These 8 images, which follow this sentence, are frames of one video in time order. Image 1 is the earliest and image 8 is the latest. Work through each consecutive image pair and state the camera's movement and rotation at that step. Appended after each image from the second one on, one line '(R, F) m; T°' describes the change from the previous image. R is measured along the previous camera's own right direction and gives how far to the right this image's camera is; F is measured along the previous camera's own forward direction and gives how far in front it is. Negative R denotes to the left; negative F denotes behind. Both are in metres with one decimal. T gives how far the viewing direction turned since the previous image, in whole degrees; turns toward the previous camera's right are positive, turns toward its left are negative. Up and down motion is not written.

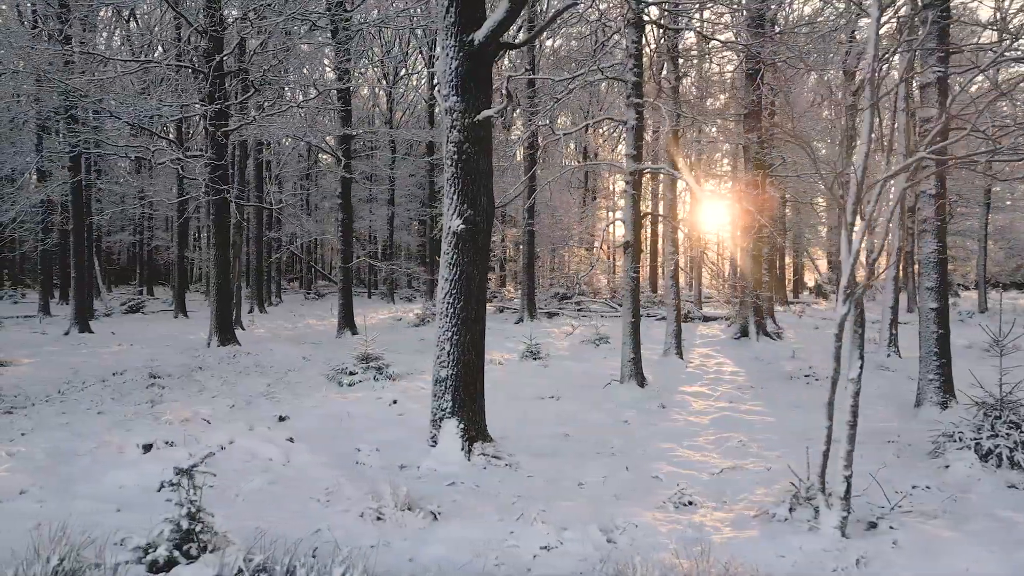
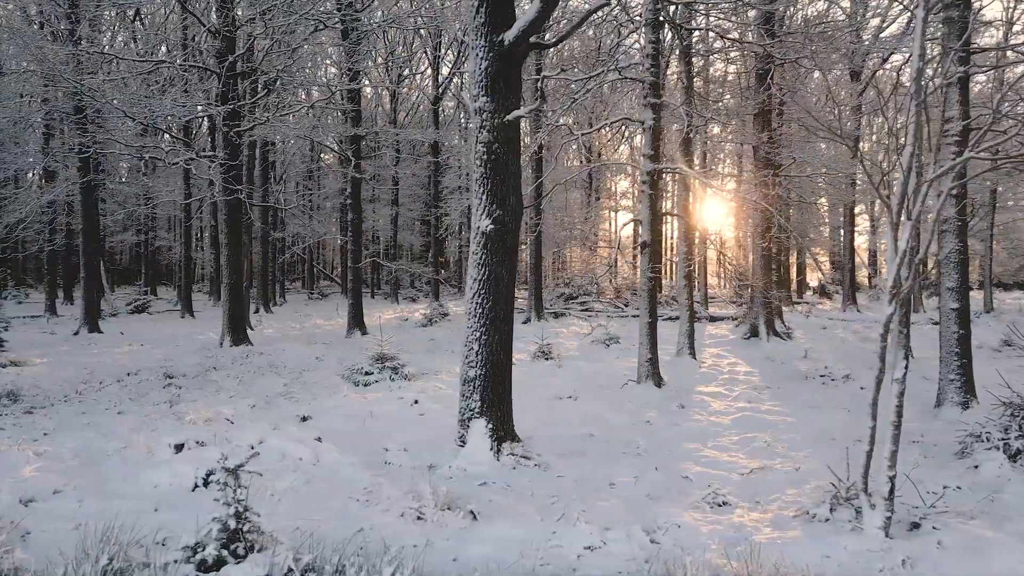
(-0.2, 0.0) m; 0°
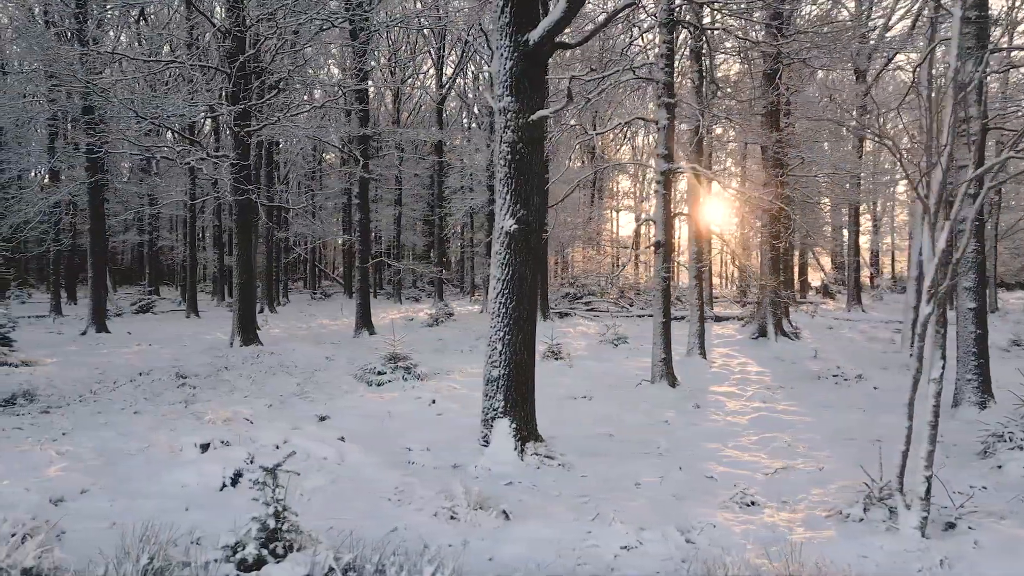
(-0.2, 0.0) m; 0°
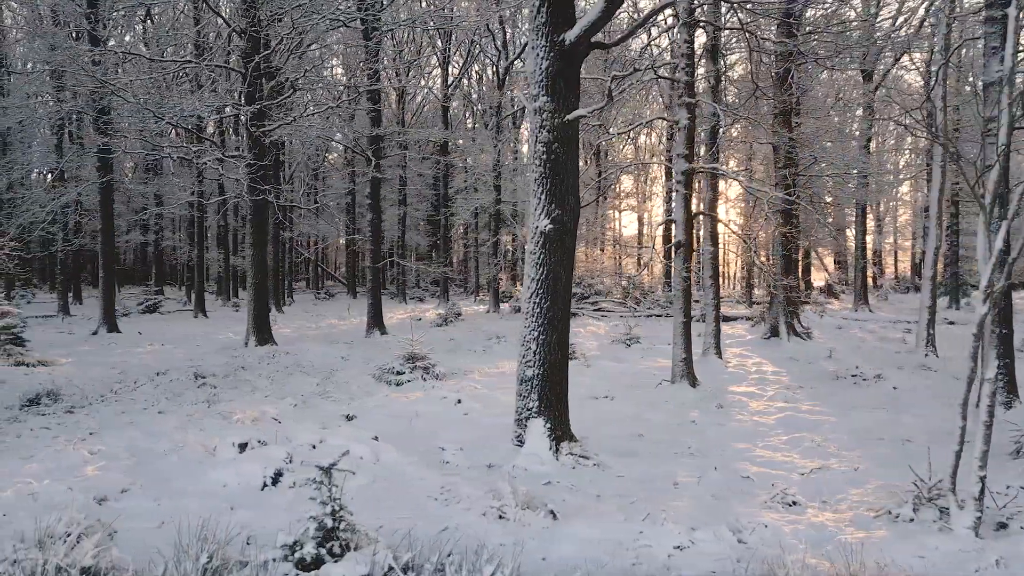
(-0.3, 0.0) m; 0°
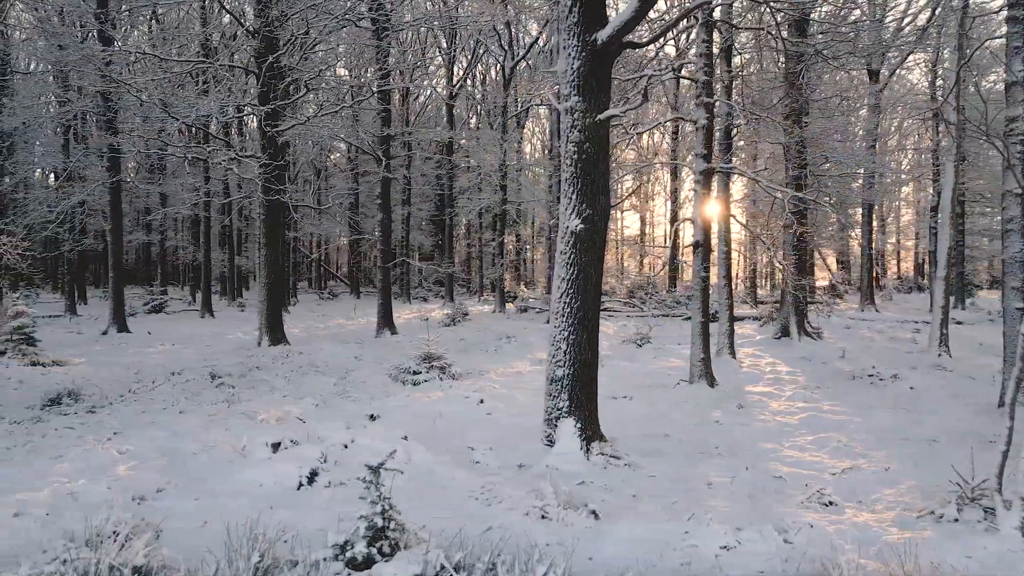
(-0.3, 0.0) m; 0°
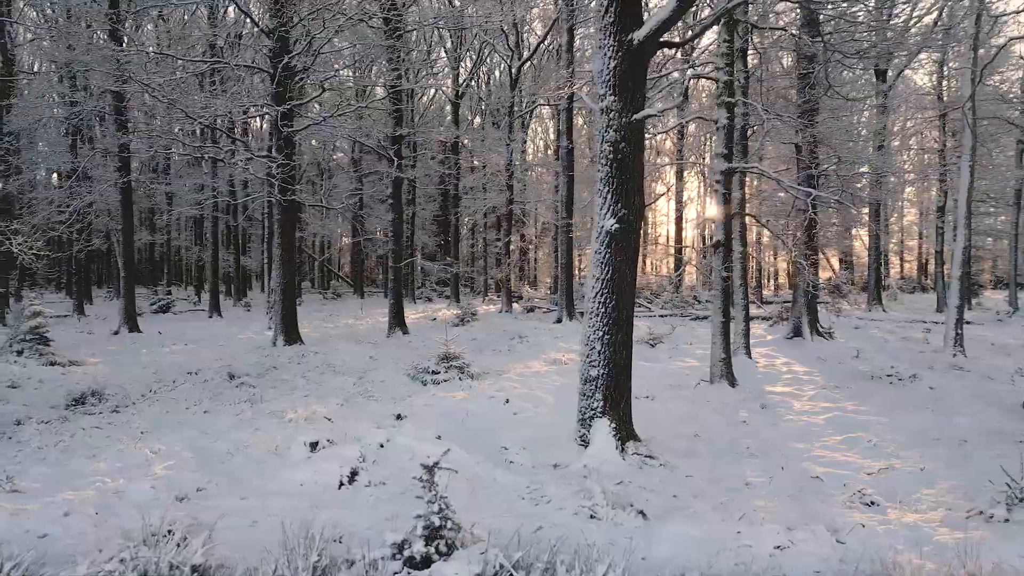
(-0.3, 0.0) m; 0°
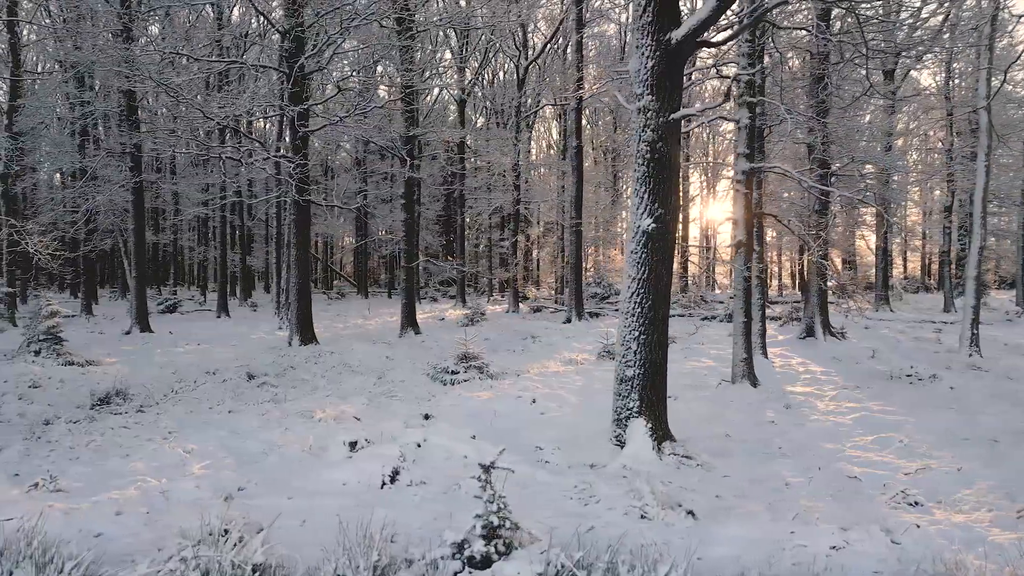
(-0.3, 0.0) m; 0°
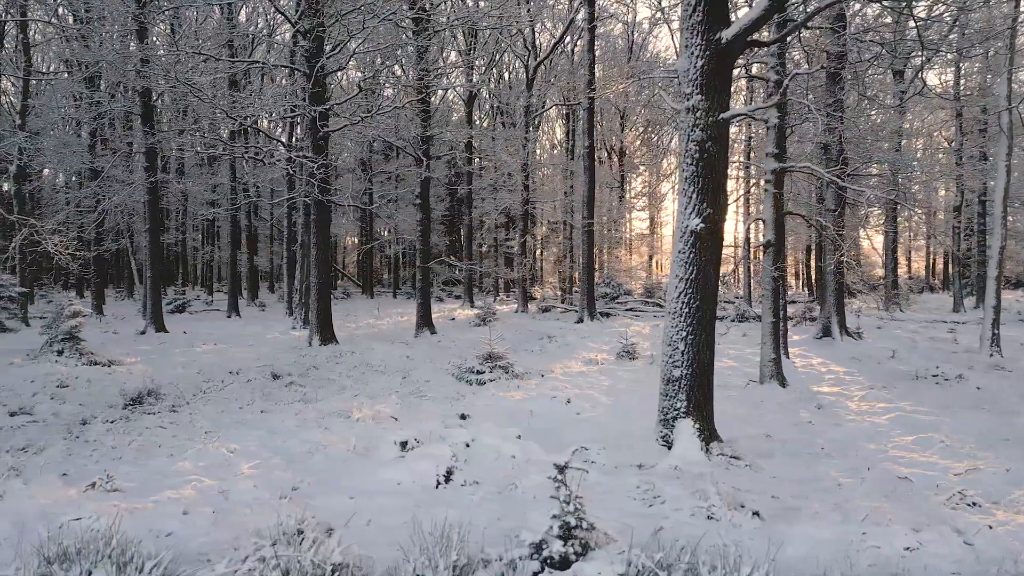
(-0.4, 0.0) m; 0°
